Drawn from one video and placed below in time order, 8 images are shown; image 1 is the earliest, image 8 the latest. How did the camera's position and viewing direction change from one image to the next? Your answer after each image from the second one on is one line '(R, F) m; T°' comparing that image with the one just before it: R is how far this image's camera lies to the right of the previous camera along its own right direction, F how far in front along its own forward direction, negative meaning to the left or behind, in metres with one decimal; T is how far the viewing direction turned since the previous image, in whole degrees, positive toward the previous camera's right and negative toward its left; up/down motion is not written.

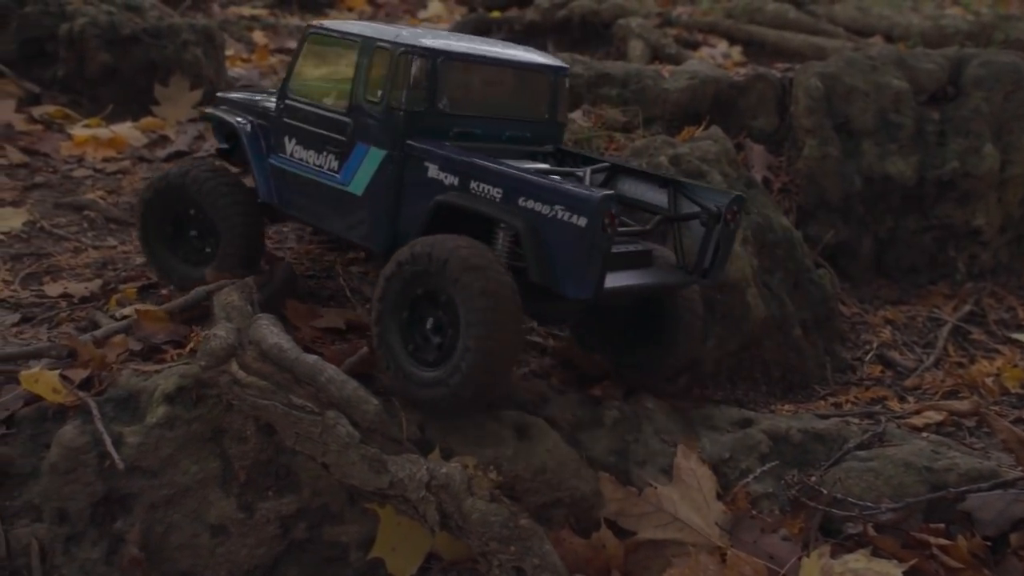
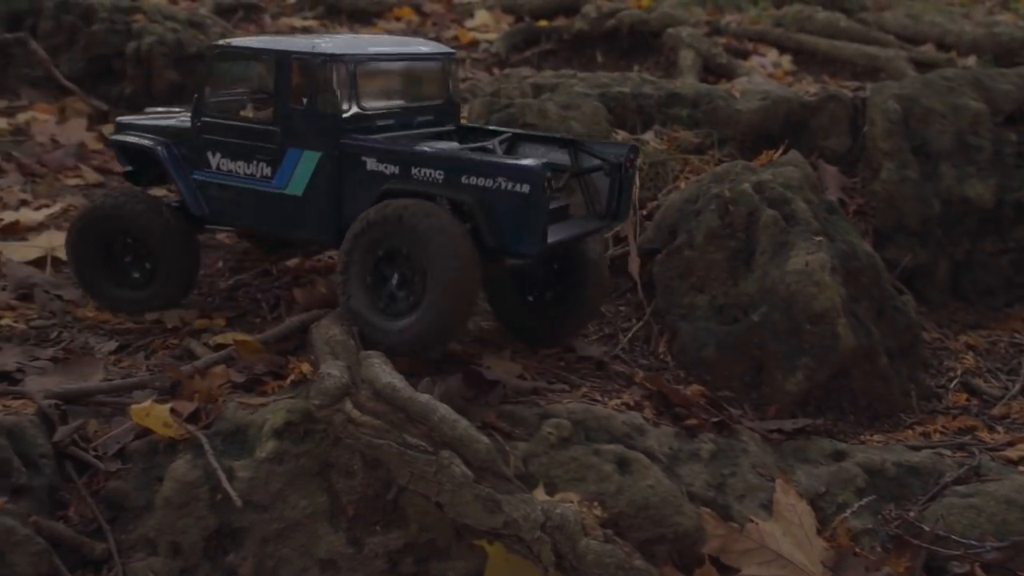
(-0.3, 0.0) m; -2°
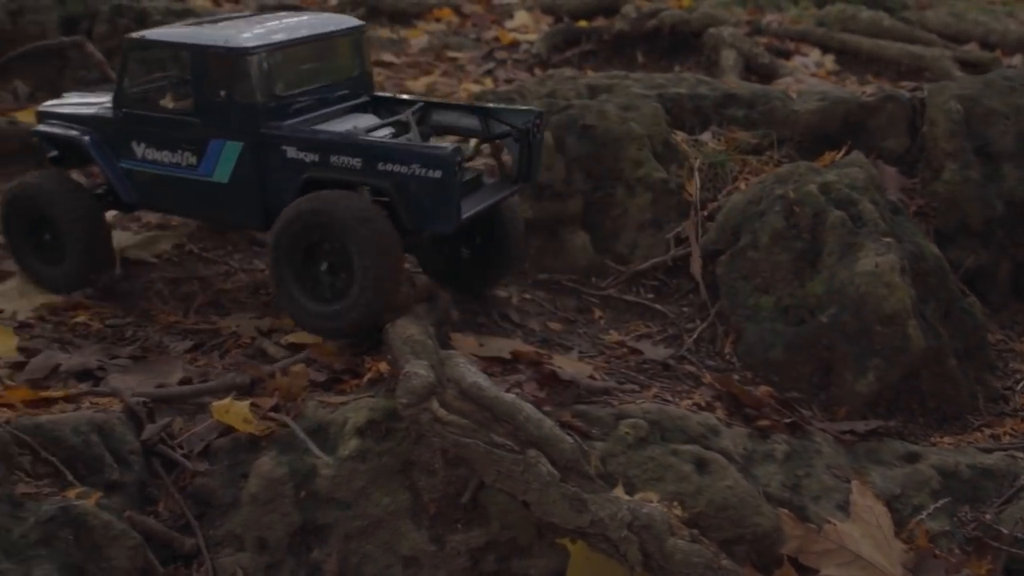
(-0.2, 0.0) m; -1°
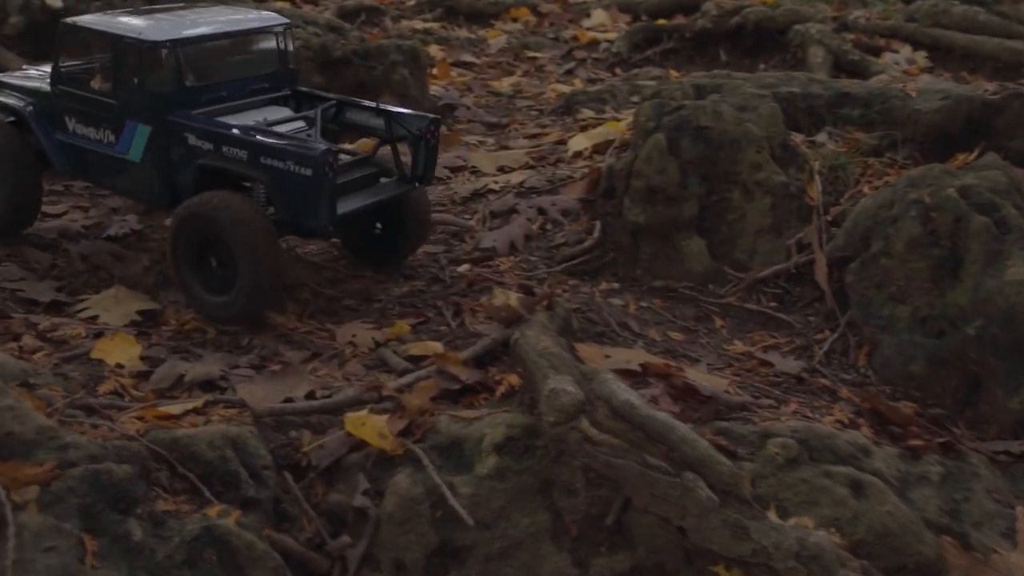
(-0.3, +0.2) m; -3°
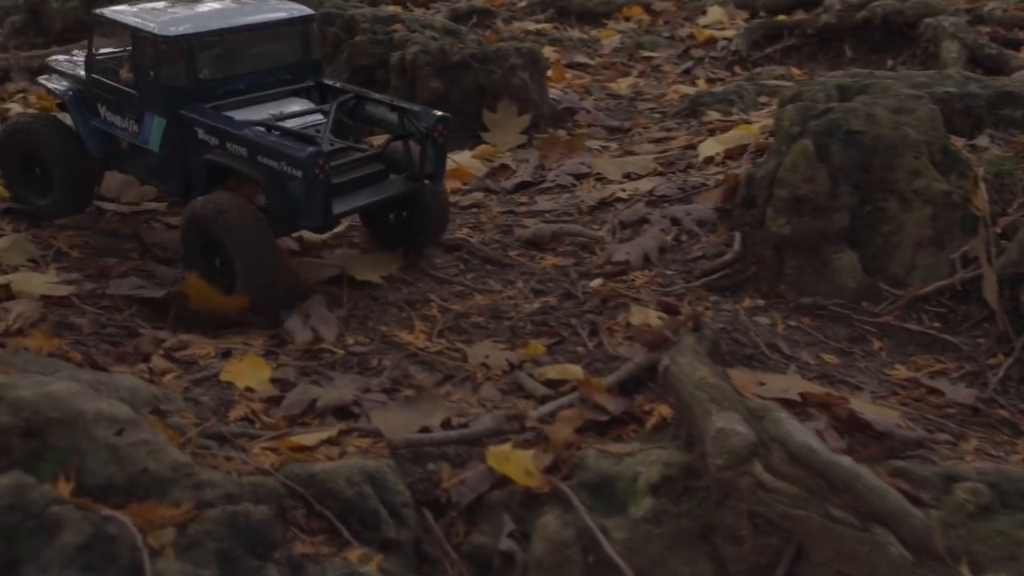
(-0.2, +0.3) m; -5°
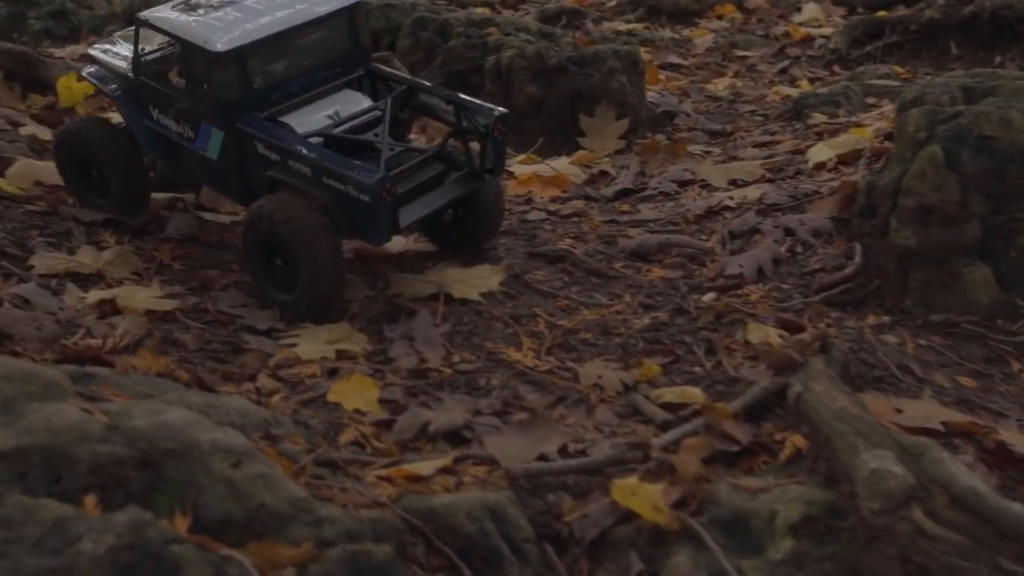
(-0.1, +0.2) m; -4°
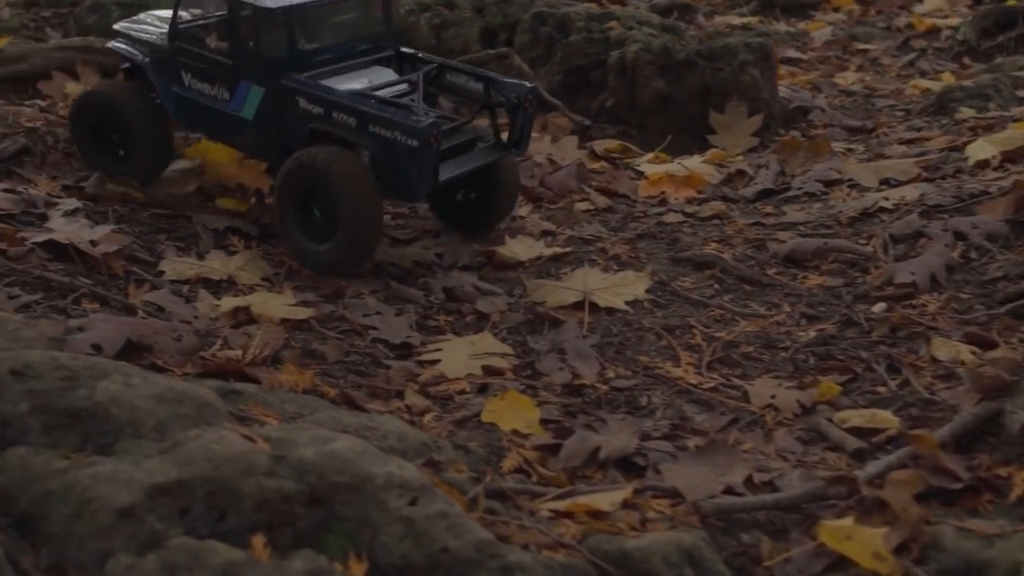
(-0.3, +0.3) m; -4°
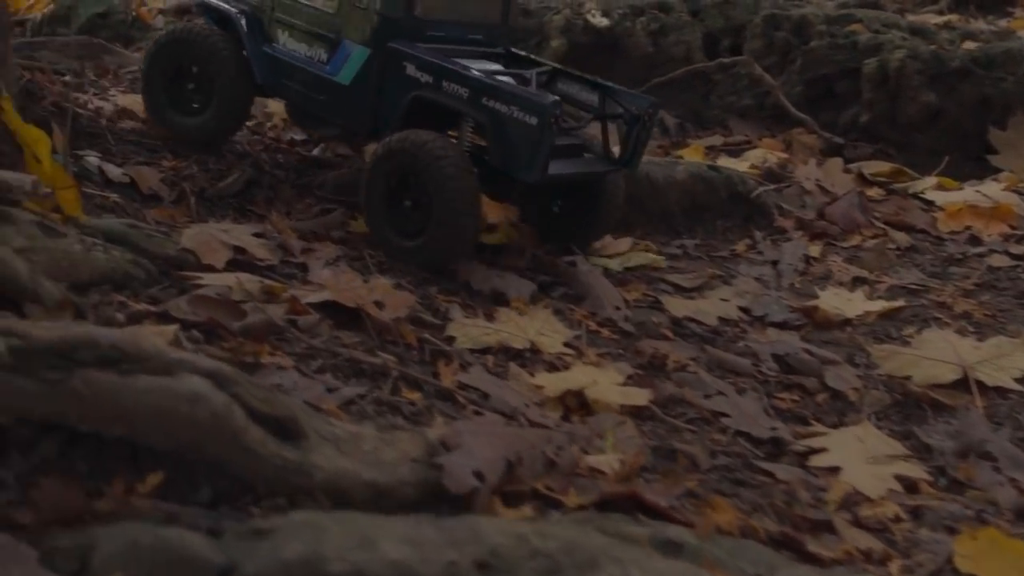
(-1.0, +0.8) m; -4°
